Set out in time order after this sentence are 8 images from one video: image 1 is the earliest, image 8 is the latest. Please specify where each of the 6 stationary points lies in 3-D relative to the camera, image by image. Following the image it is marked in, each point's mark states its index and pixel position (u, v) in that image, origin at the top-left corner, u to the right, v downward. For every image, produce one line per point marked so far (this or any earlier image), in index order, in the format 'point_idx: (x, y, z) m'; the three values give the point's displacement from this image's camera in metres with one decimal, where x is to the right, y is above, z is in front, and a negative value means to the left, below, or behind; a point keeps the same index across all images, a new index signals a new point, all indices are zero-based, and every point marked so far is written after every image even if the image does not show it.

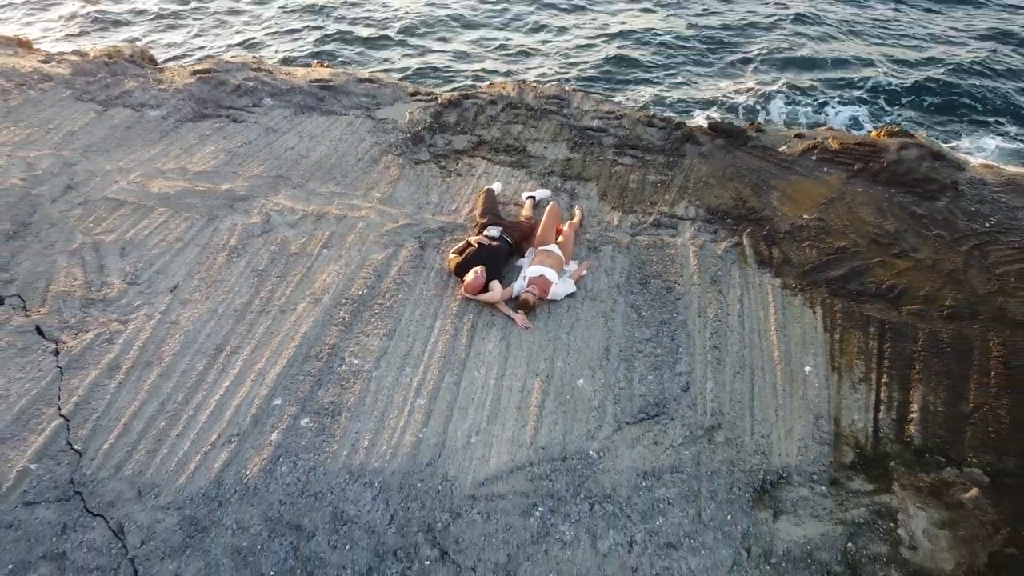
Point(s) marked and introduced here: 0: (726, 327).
0: (+1.5, -0.2, +5.5) m
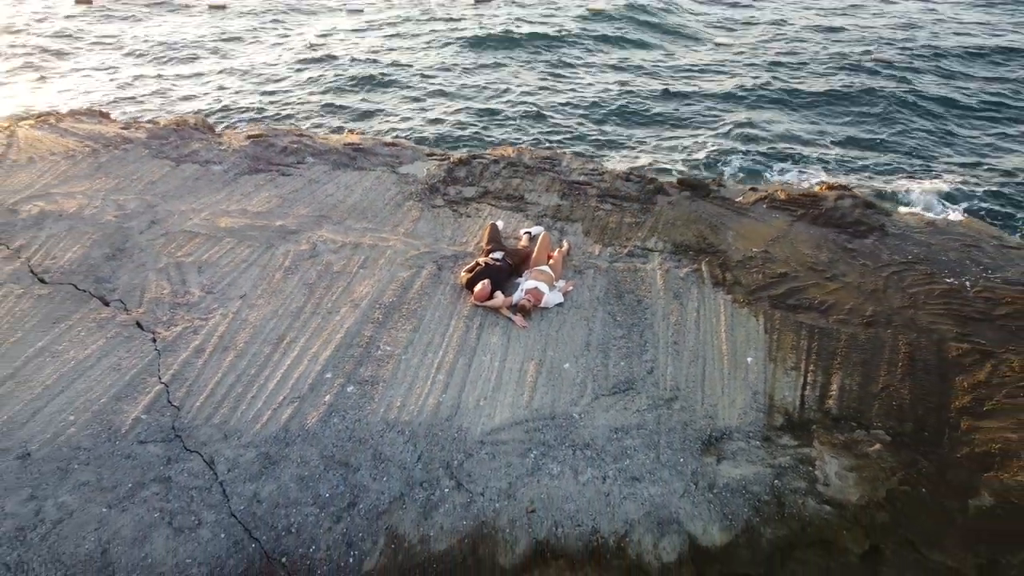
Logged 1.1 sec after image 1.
0: (+1.5, -0.3, +6.9) m
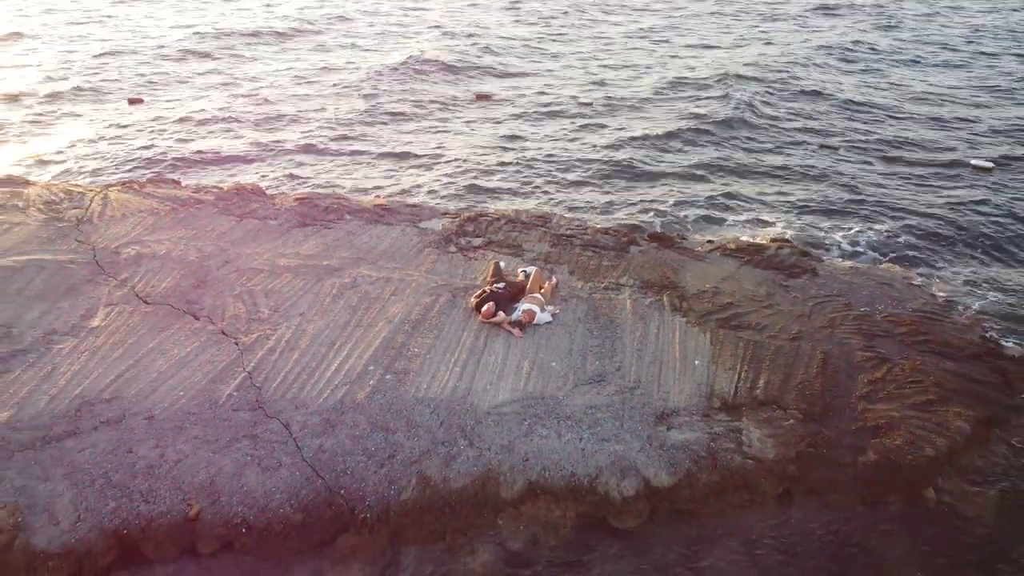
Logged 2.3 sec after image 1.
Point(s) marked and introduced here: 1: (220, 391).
0: (+1.5, -0.5, +8.8) m
1: (-2.7, -1.0, +7.5) m
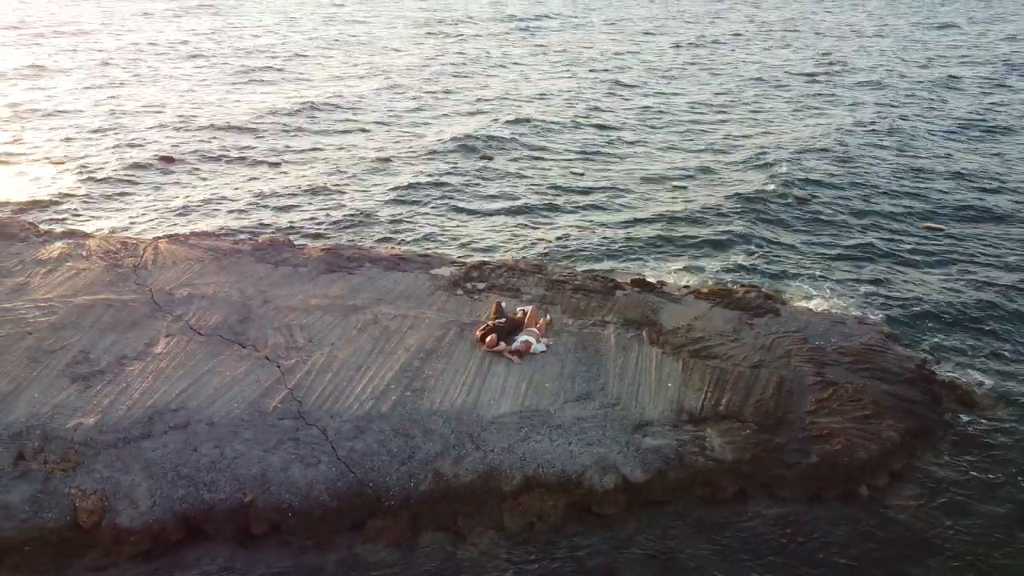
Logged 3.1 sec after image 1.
0: (+1.5, -0.9, +10.3) m
1: (-2.7, -1.3, +9.0) m
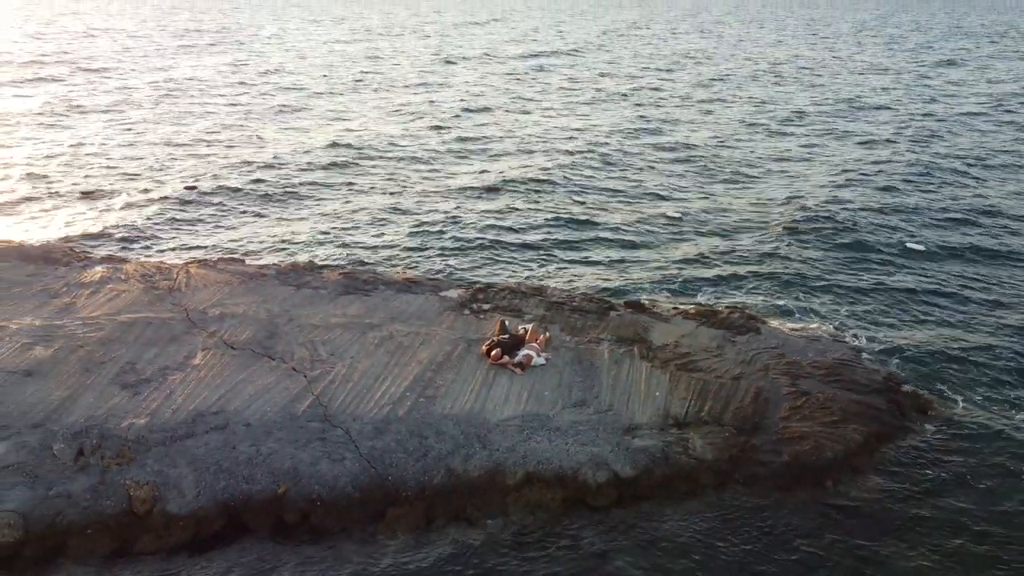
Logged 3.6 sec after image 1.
0: (+1.5, -1.2, +11.3) m
1: (-2.6, -1.5, +10.0) m
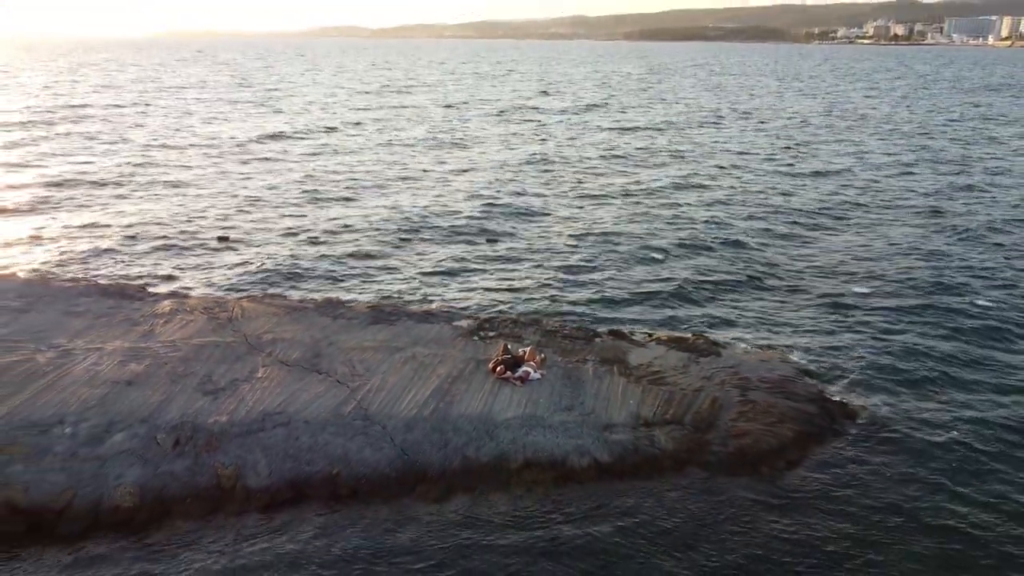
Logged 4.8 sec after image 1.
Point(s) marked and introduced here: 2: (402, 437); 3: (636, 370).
0: (+1.5, -1.7, +13.9) m
1: (-2.6, -1.9, +12.6) m
2: (-1.7, -2.2, +12.2) m
3: (+2.2, -1.5, +14.8) m
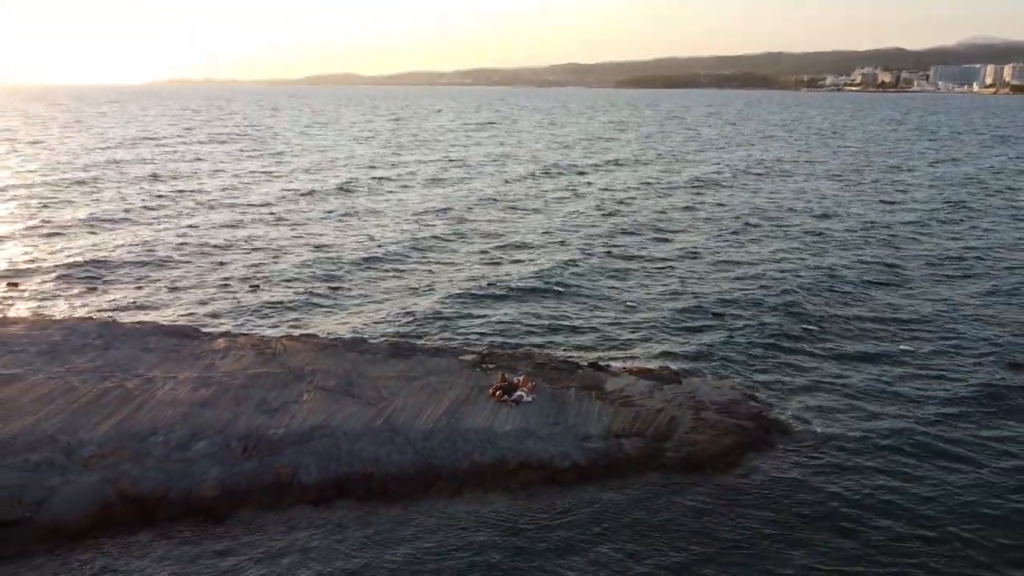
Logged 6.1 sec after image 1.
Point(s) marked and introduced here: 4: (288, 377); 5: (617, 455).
0: (+1.5, -2.5, +17.2) m
1: (-2.7, -2.7, +15.8) m
2: (-1.7, -3.0, +15.4) m
3: (+2.2, -2.4, +18.0) m
4: (-4.9, -1.9, +17.7) m
5: (+2.0, -3.2, +15.6) m
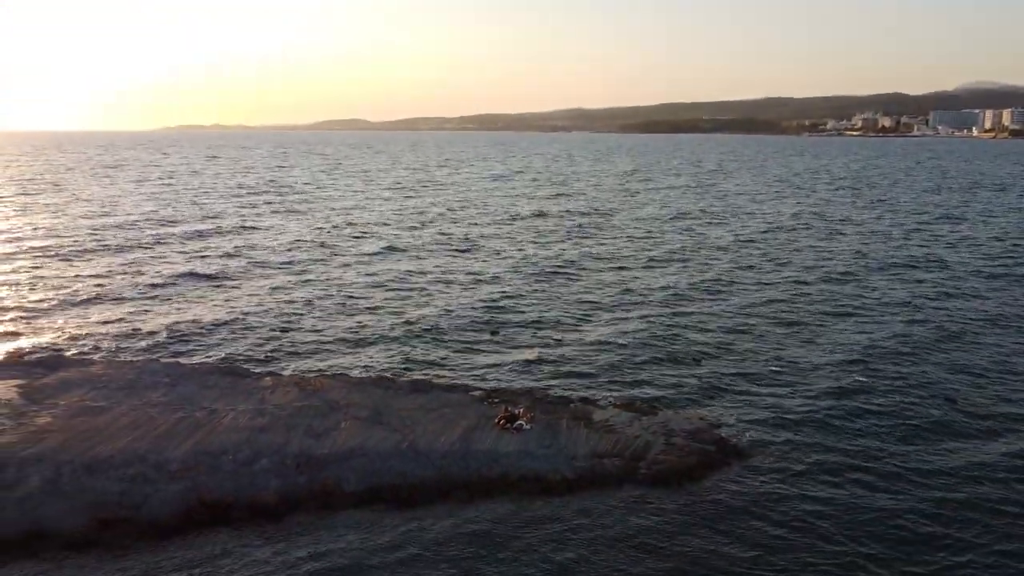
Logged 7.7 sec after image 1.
0: (+1.5, -3.7, +20.7) m
1: (-2.7, -3.8, +19.3) m
2: (-1.7, -4.1, +18.8) m
3: (+2.2, -3.6, +21.5) m
4: (-4.9, -3.2, +21.2) m
5: (+2.0, -4.3, +19.1) m
